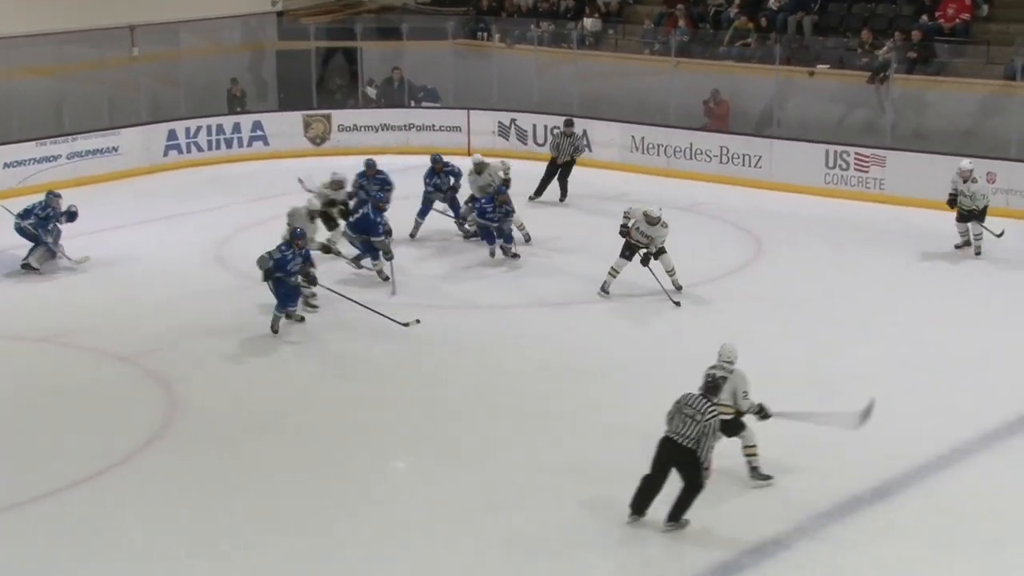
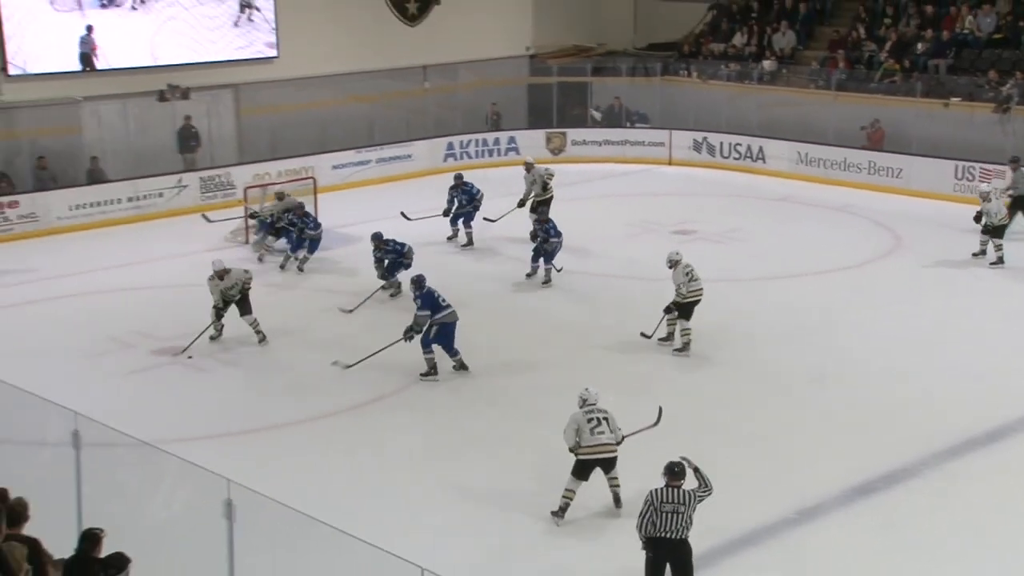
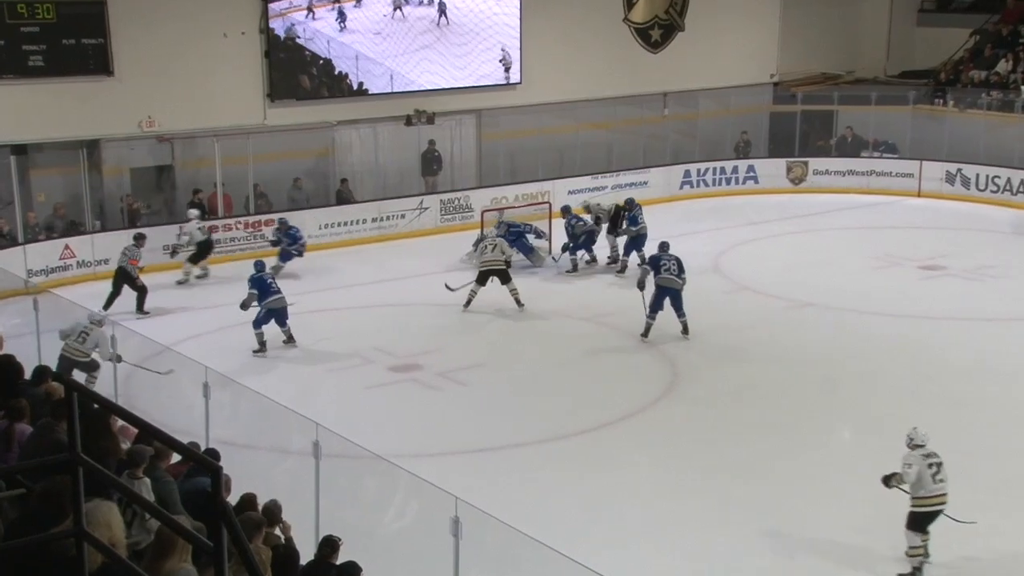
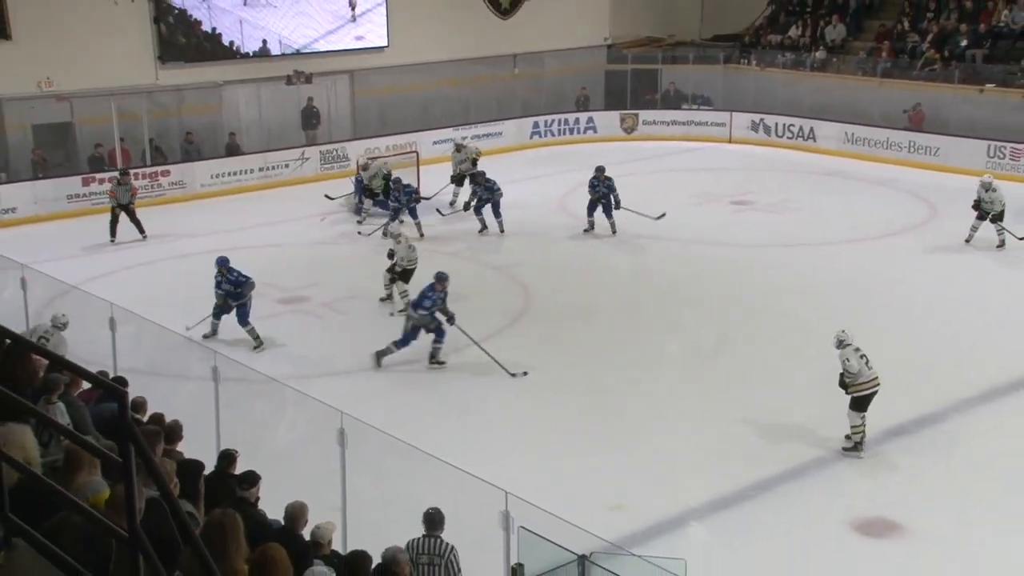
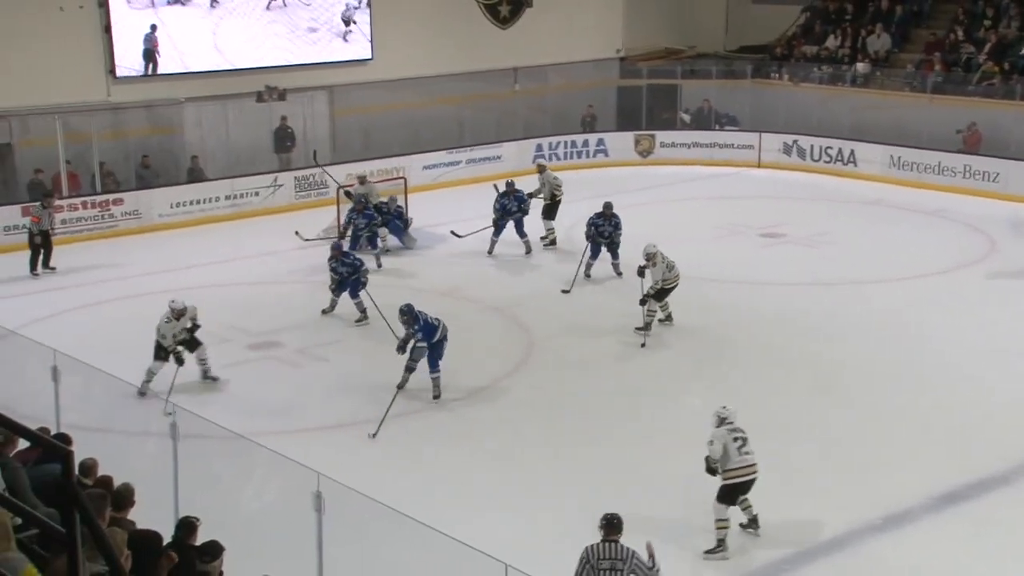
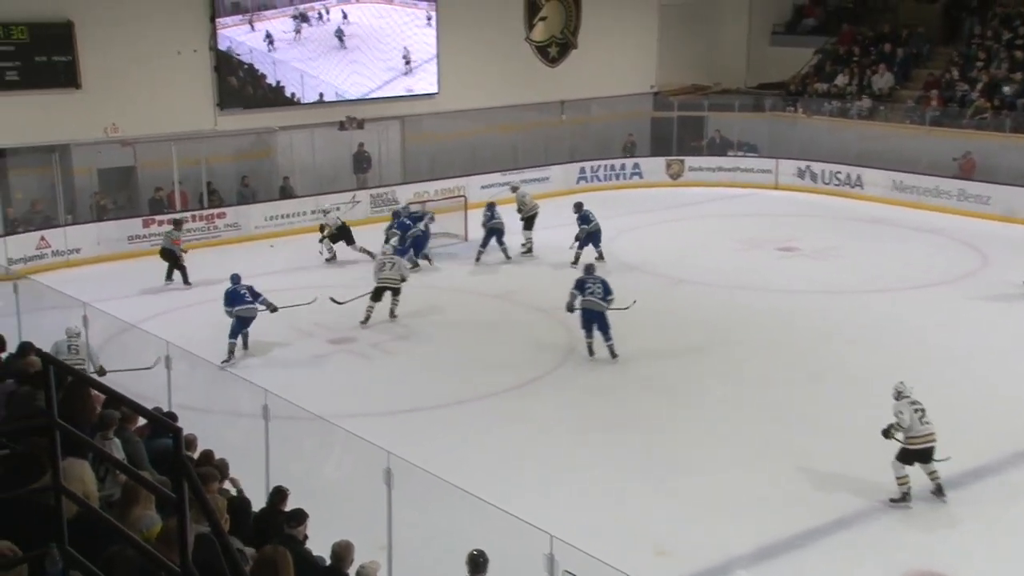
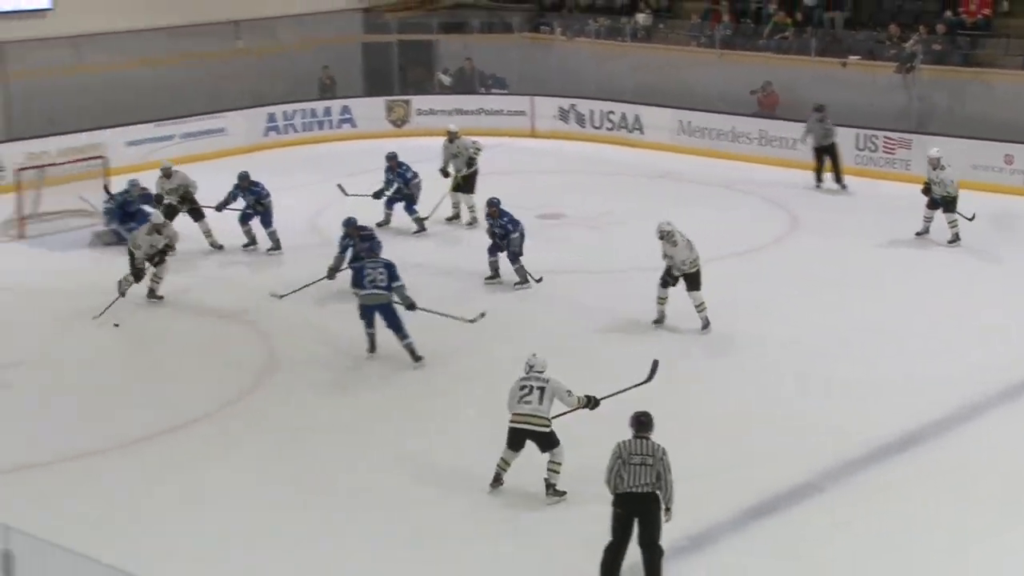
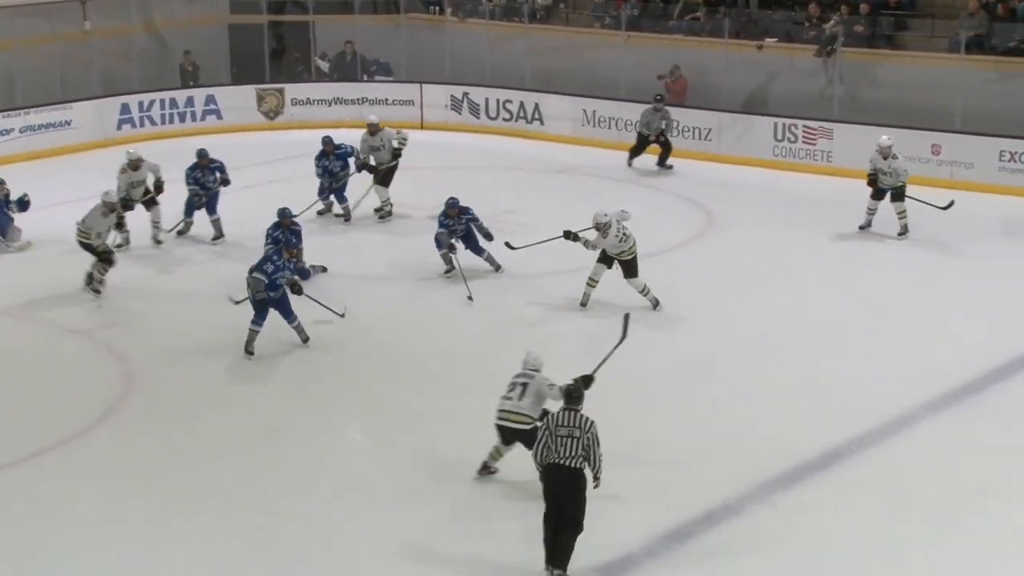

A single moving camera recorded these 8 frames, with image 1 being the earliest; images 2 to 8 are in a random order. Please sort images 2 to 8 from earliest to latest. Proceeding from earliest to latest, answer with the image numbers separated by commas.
8, 7, 2, 5, 4, 6, 3
